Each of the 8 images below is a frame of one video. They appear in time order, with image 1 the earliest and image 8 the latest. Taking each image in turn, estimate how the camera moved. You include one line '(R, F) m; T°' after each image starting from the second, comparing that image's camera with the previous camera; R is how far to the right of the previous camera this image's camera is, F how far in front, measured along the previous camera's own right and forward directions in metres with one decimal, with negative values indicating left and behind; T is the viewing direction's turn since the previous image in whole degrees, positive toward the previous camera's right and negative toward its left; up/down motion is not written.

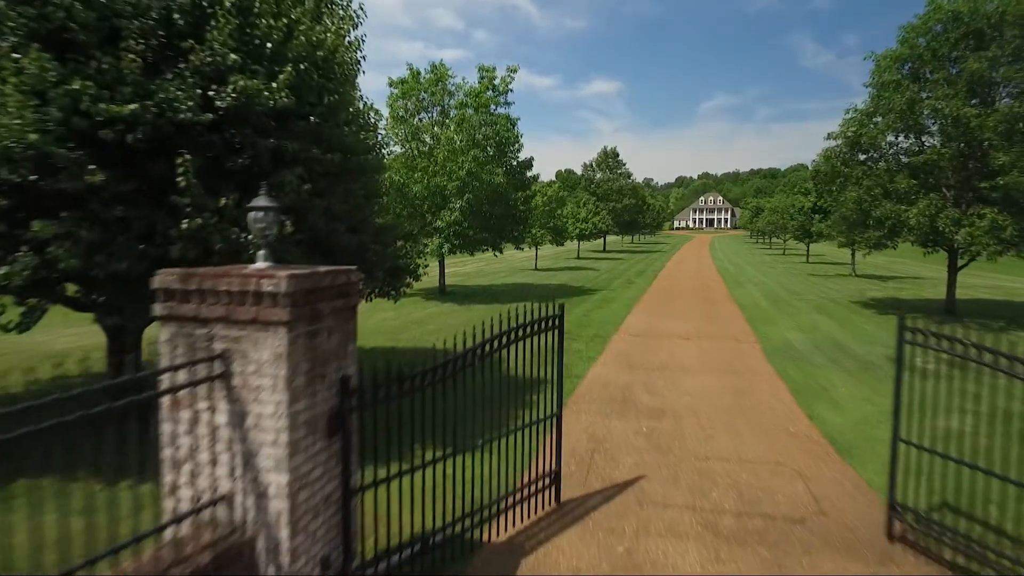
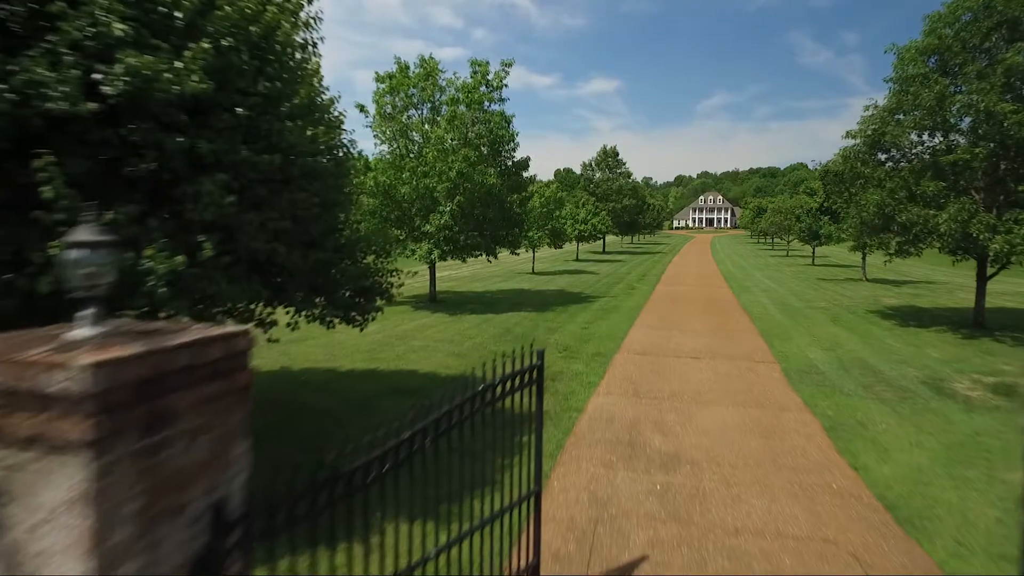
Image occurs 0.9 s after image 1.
(+0.1, +1.2) m; 0°
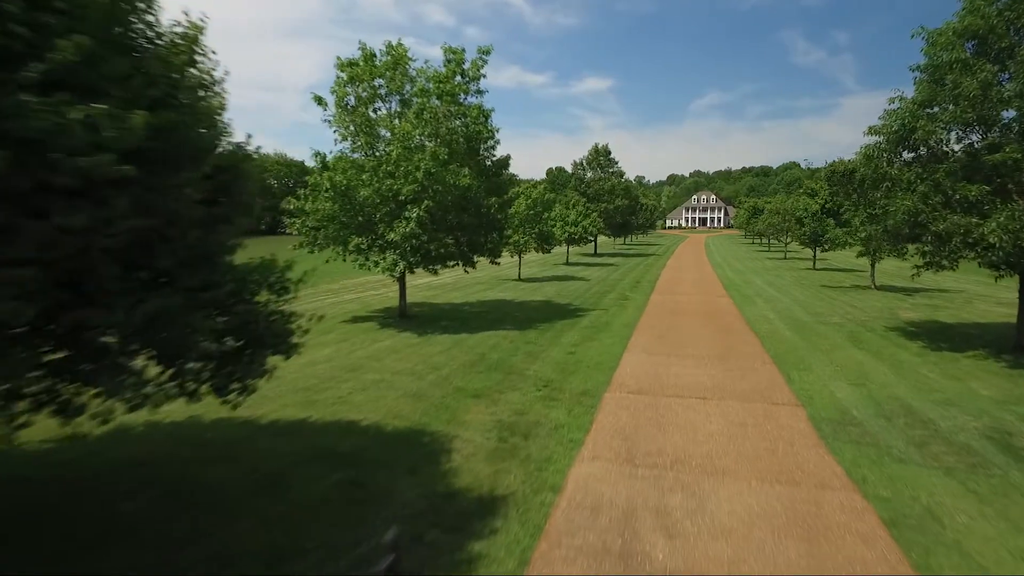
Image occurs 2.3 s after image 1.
(+0.4, +2.0) m; +1°
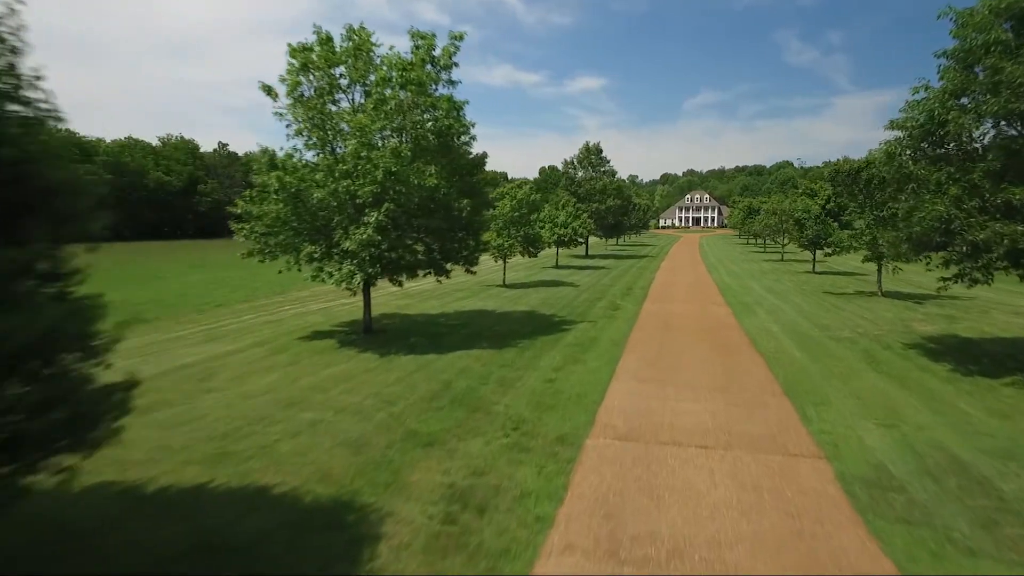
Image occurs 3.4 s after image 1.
(+0.4, +1.7) m; +1°
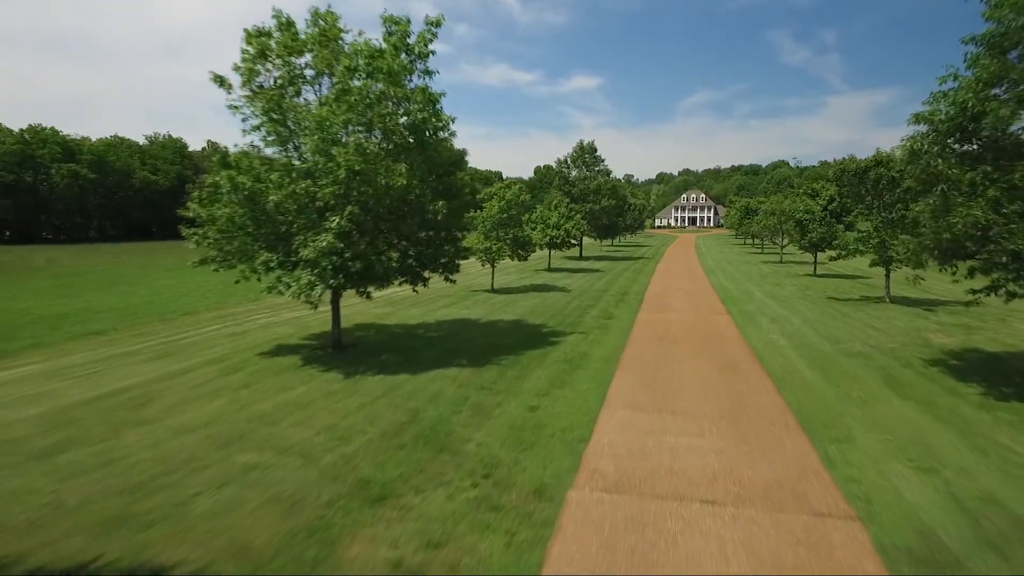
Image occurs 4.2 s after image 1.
(+0.3, +1.3) m; 0°
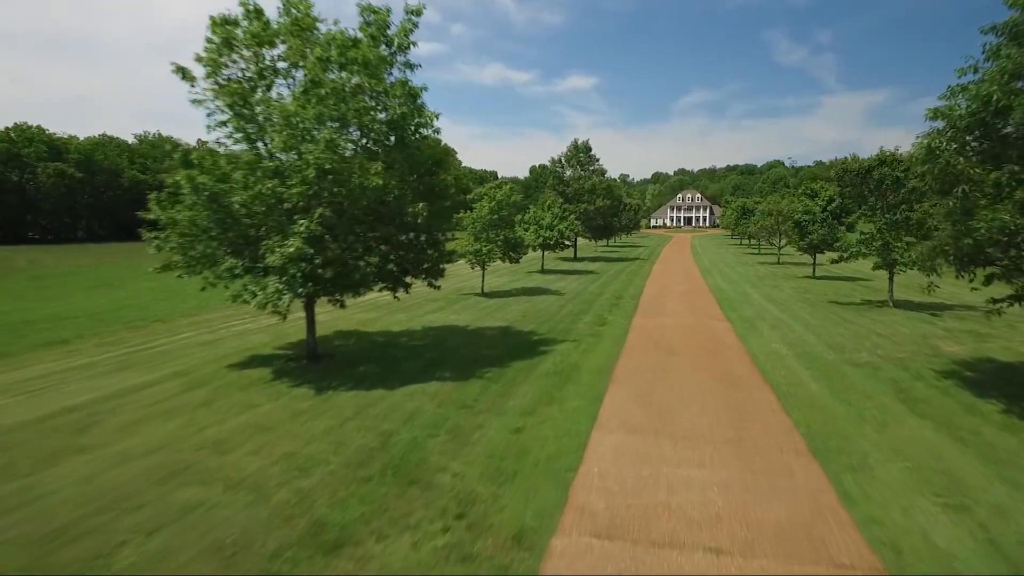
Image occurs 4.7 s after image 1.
(+0.2, +0.8) m; 0°
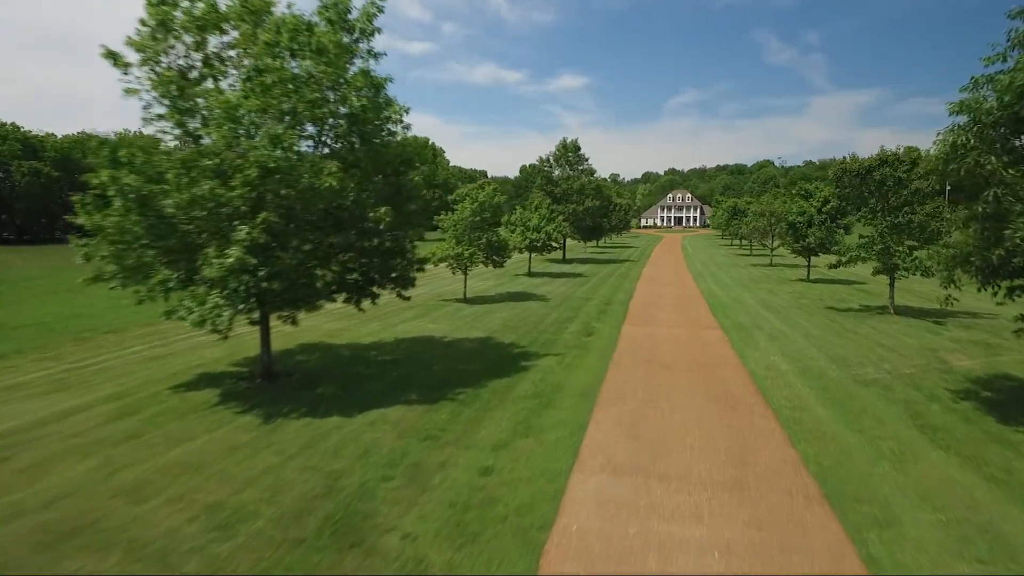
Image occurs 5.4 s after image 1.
(+0.3, +1.2) m; +1°
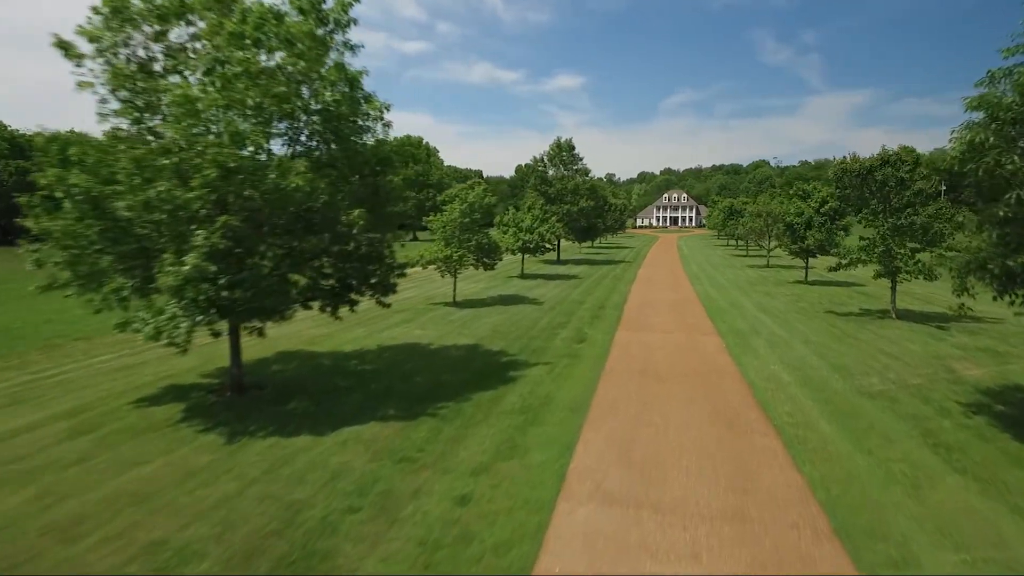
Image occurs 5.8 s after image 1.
(+0.2, +0.7) m; 0°
